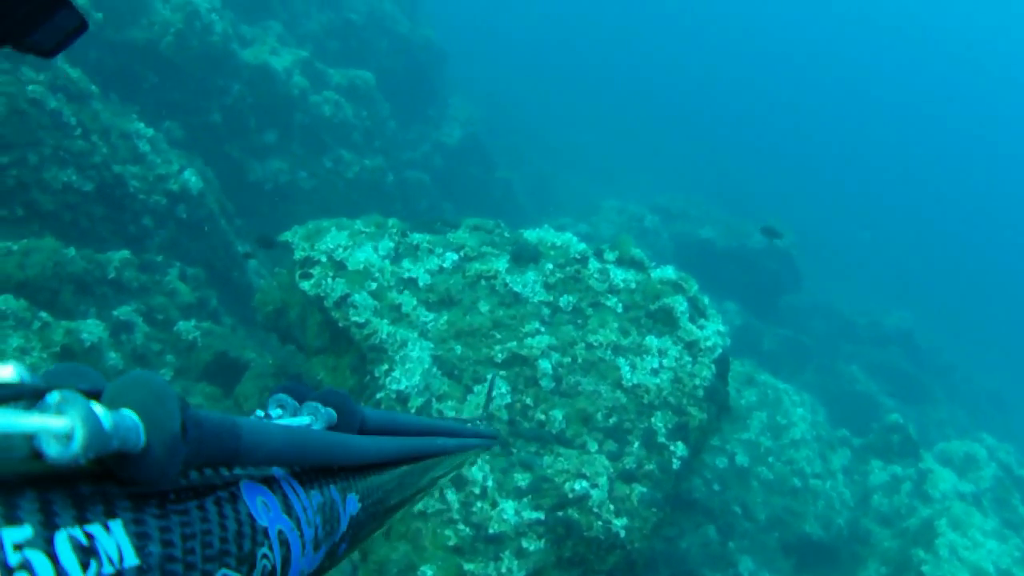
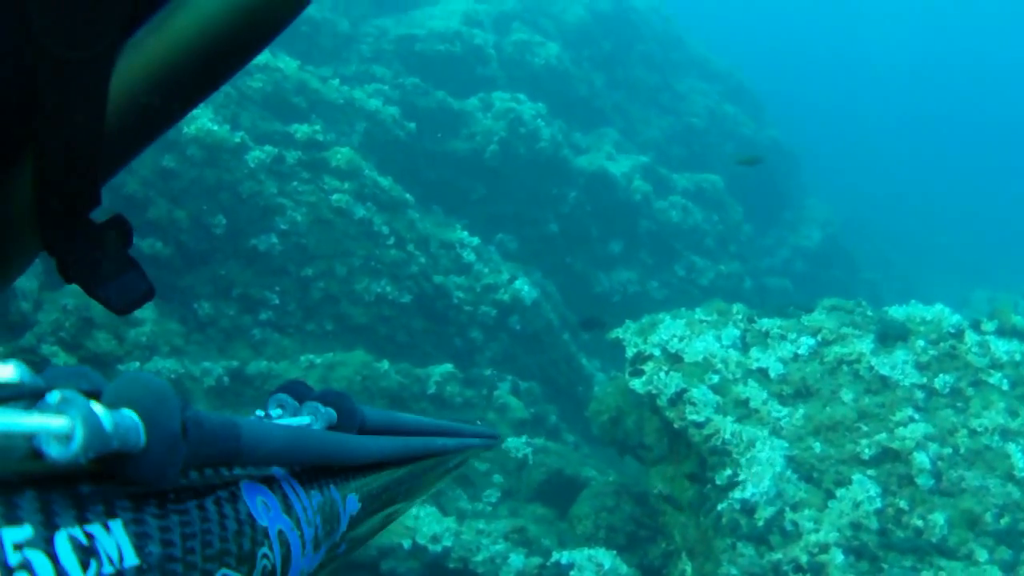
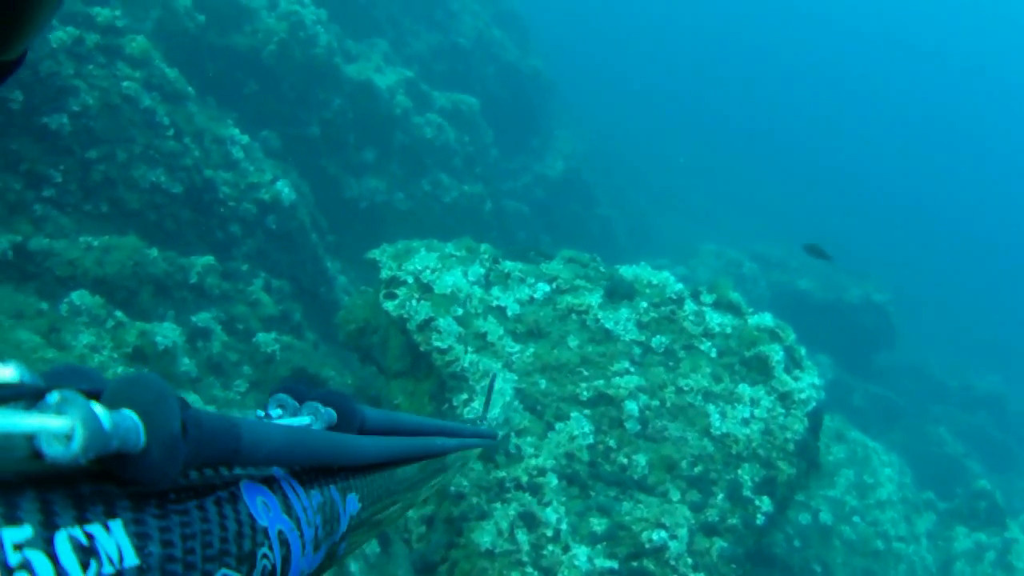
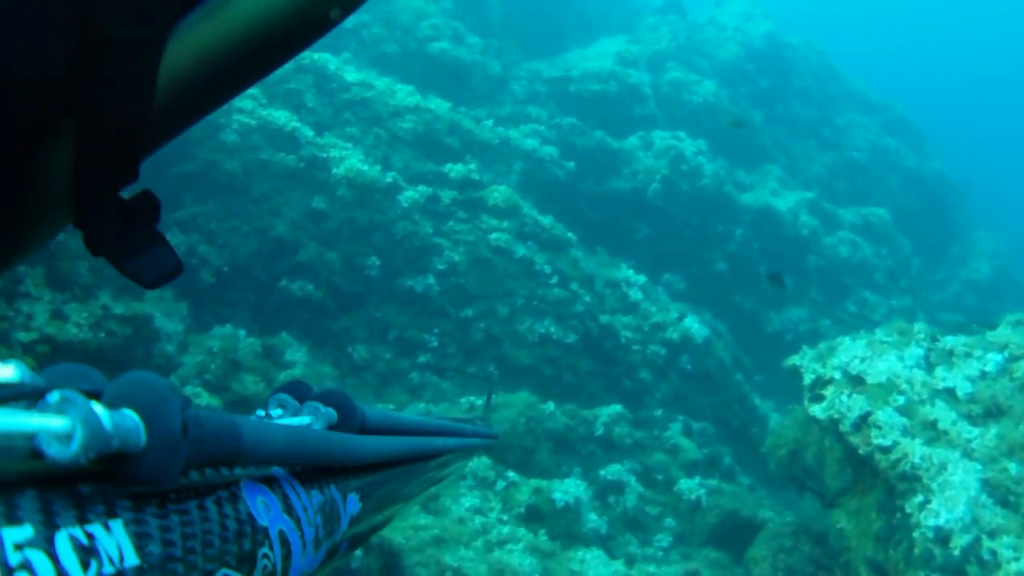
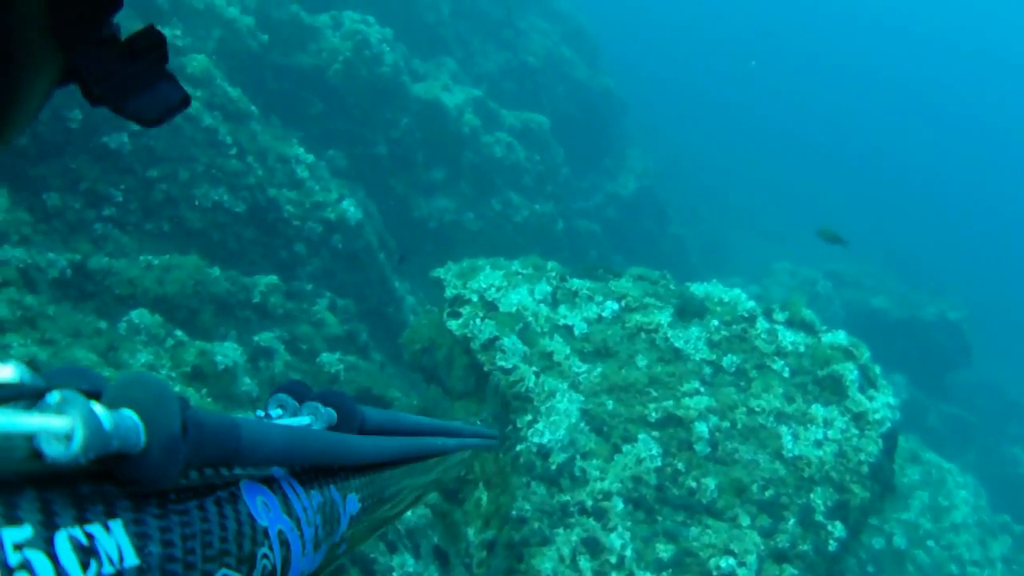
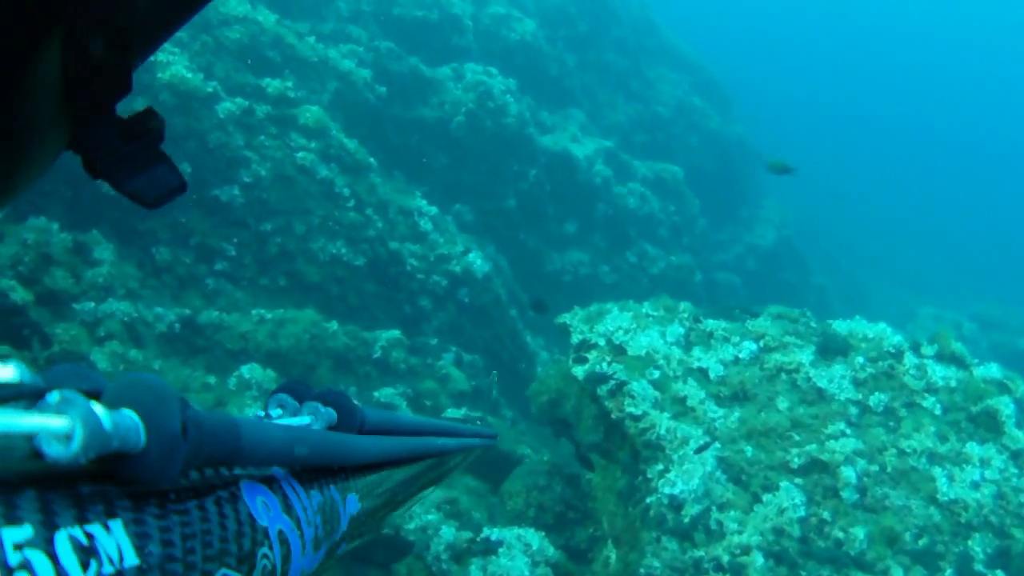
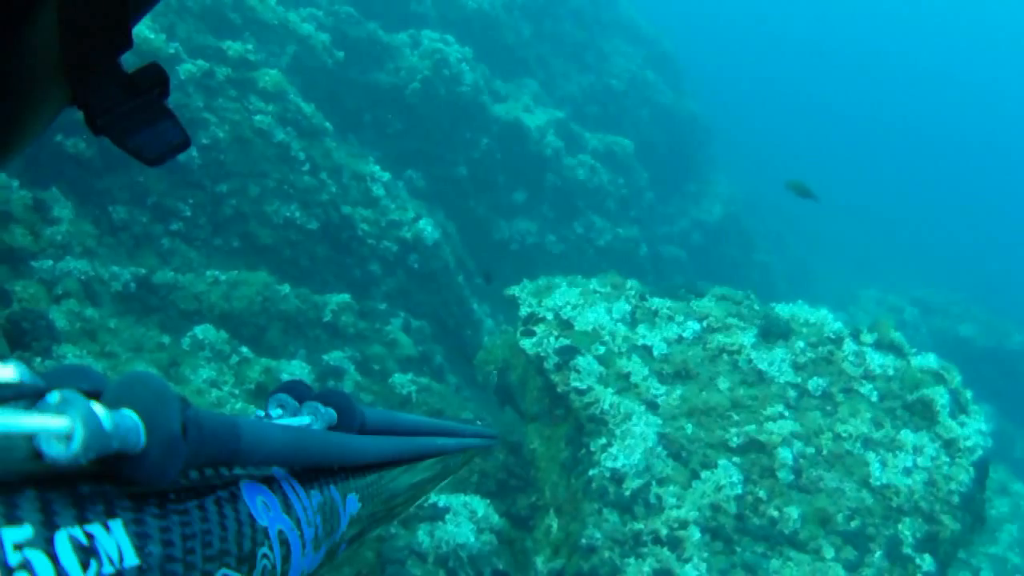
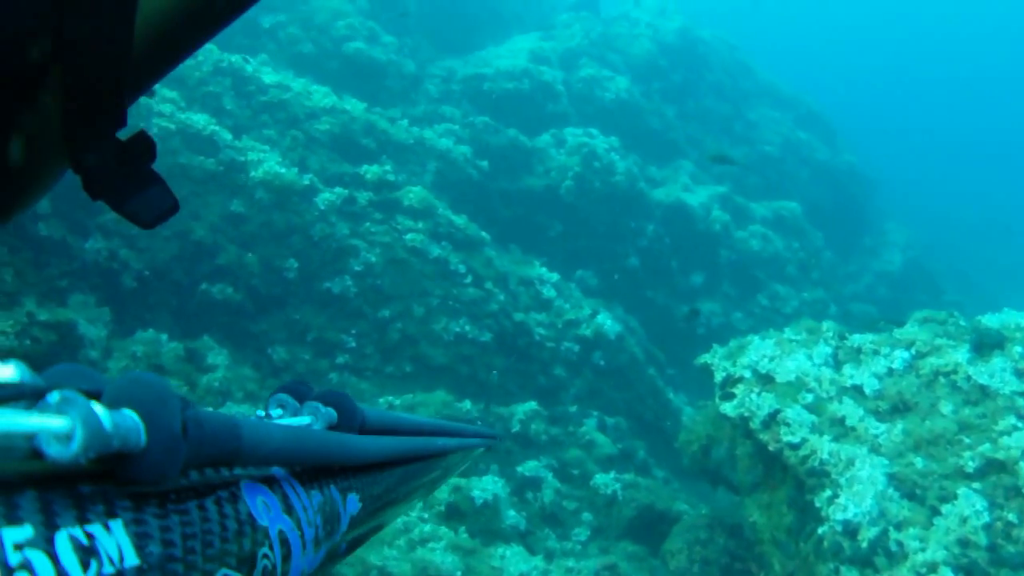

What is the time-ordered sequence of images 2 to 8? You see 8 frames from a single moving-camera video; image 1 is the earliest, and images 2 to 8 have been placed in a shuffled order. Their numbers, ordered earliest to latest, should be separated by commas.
3, 5, 7, 6, 2, 8, 4
